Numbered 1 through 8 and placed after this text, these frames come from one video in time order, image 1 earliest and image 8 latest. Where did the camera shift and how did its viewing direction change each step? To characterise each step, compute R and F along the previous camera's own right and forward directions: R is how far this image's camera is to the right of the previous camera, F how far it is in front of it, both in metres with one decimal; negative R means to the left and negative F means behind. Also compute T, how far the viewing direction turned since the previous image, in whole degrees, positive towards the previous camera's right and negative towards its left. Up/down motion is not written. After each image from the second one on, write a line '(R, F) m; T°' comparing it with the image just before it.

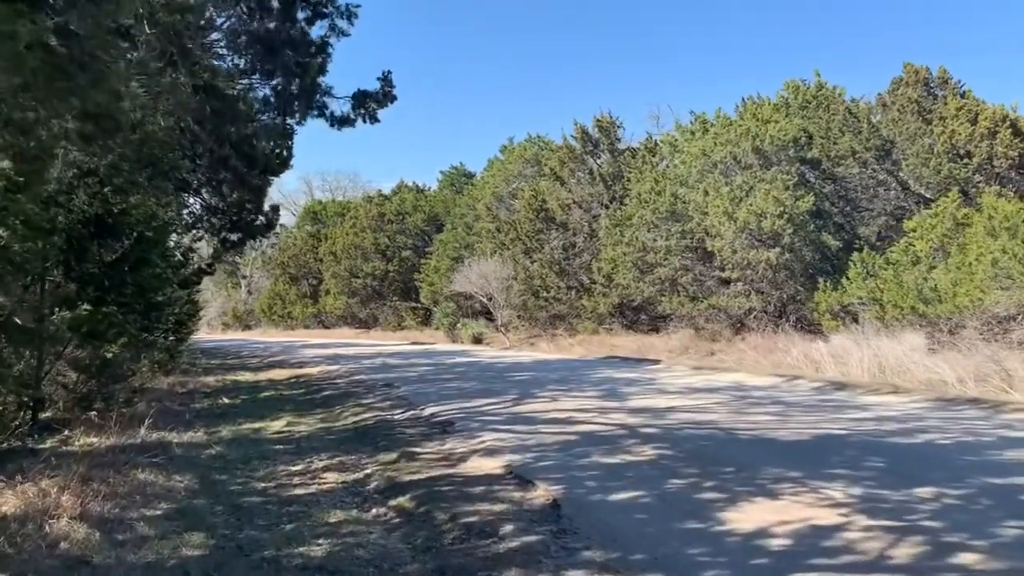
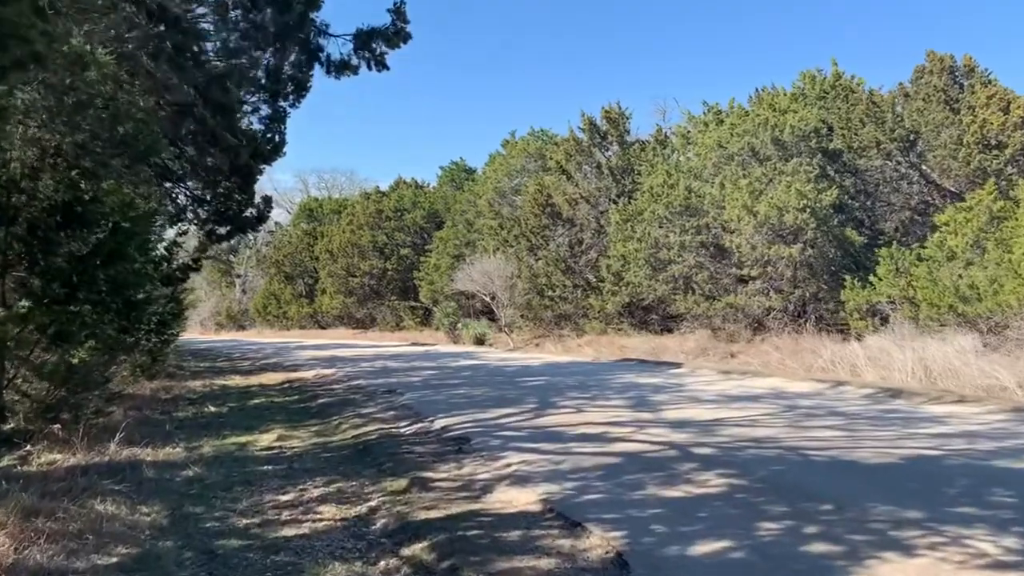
(-0.3, +1.3) m; 0°
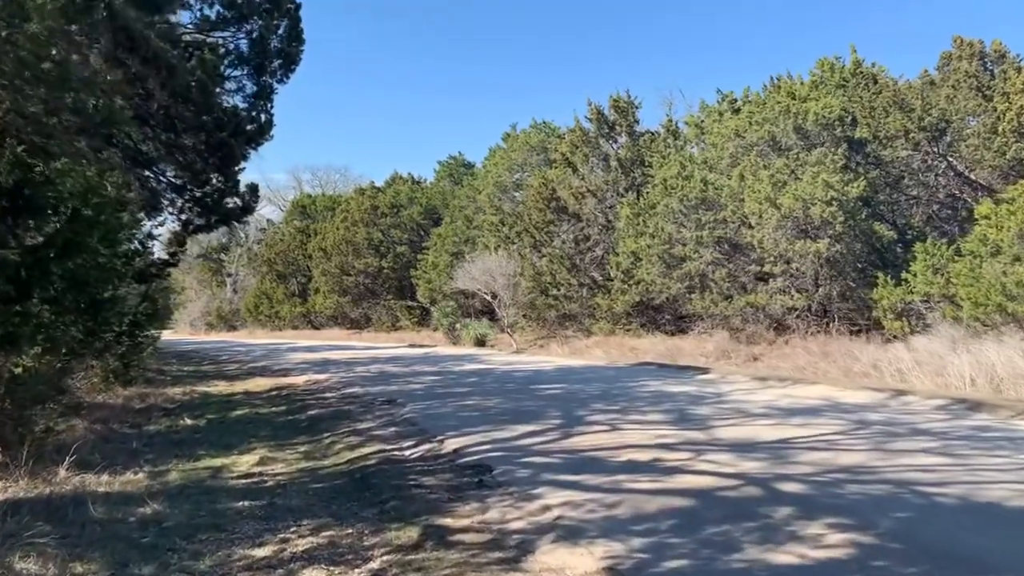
(-0.3, +1.5) m; 0°
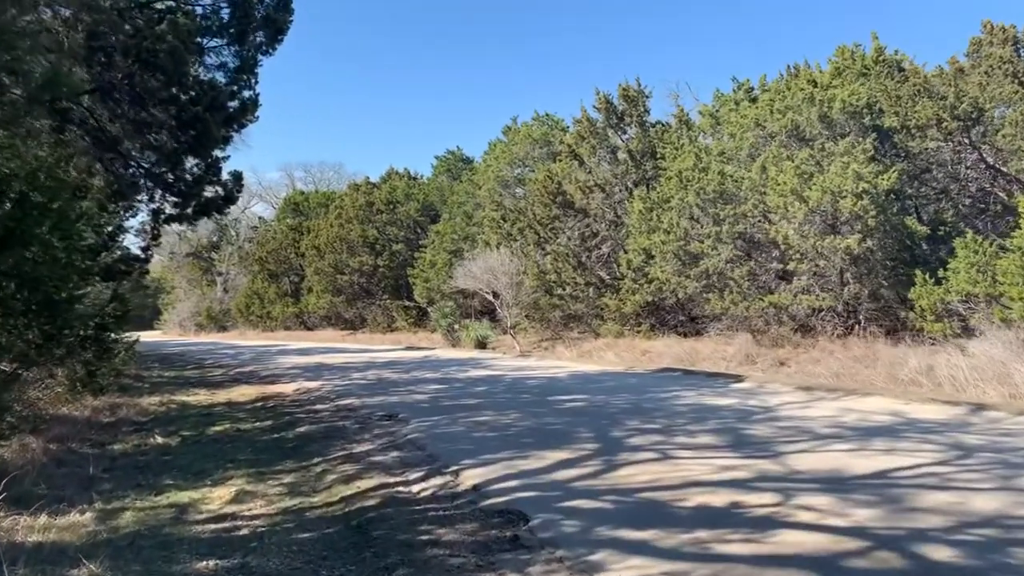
(-0.3, +1.5) m; 0°
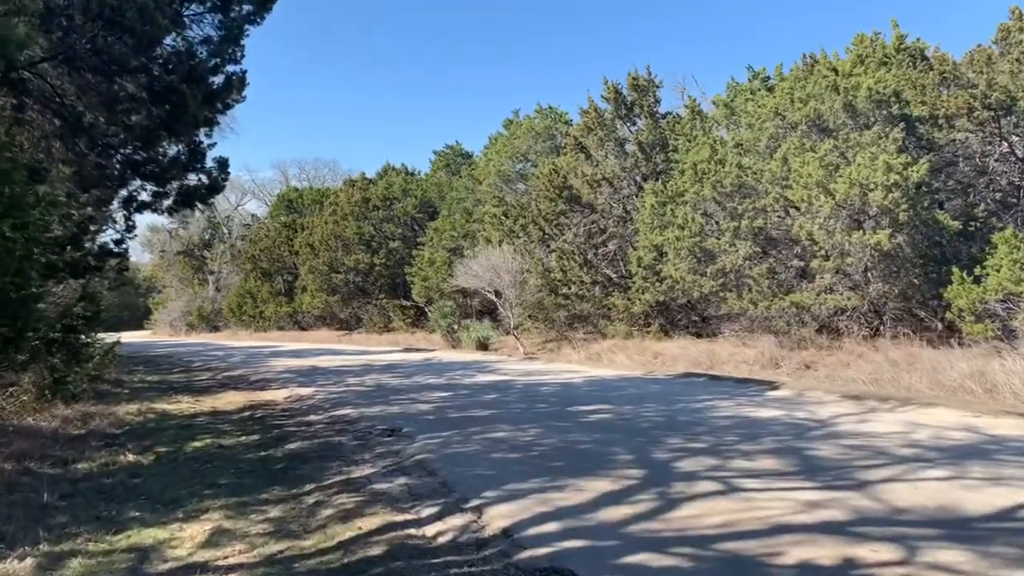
(-0.3, +1.2) m; 0°
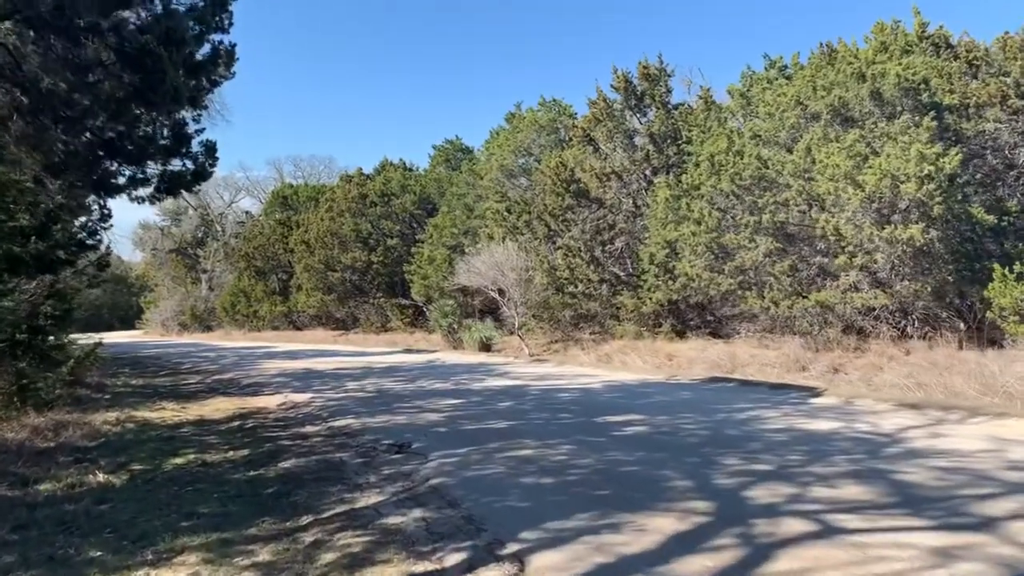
(-0.3, +1.1) m; 0°
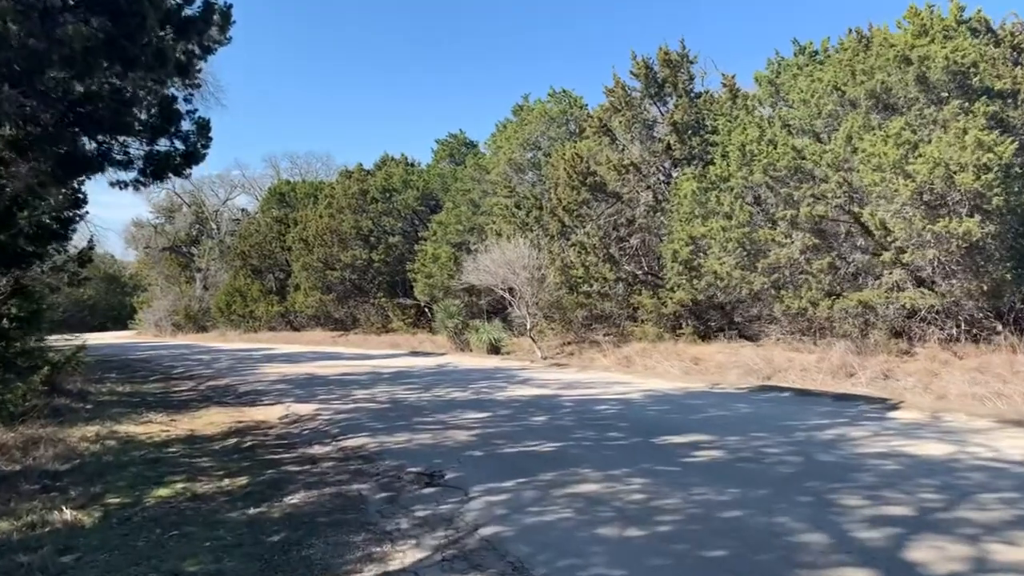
(-0.5, +1.4) m; 0°
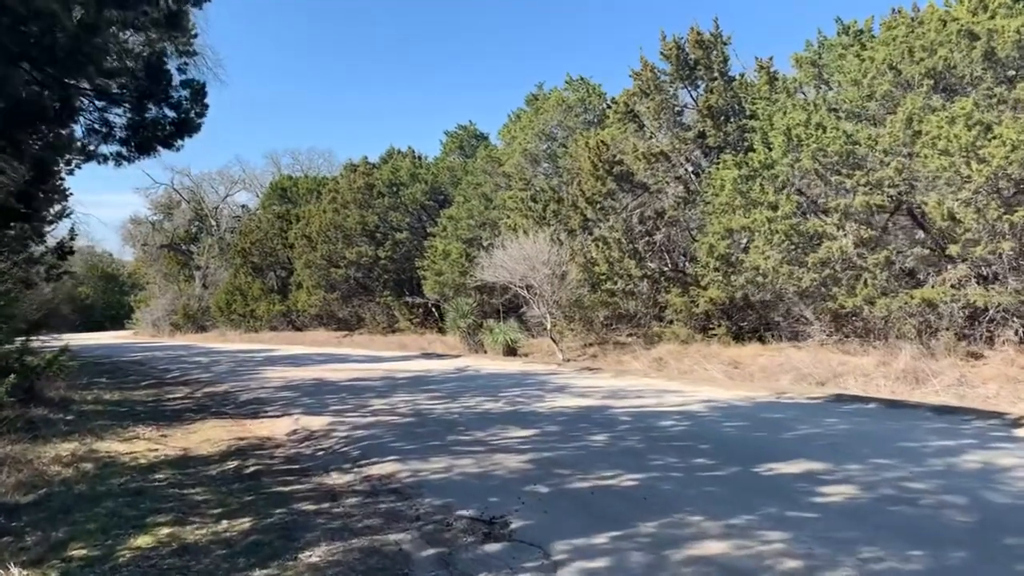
(-0.6, +1.6) m; 0°
